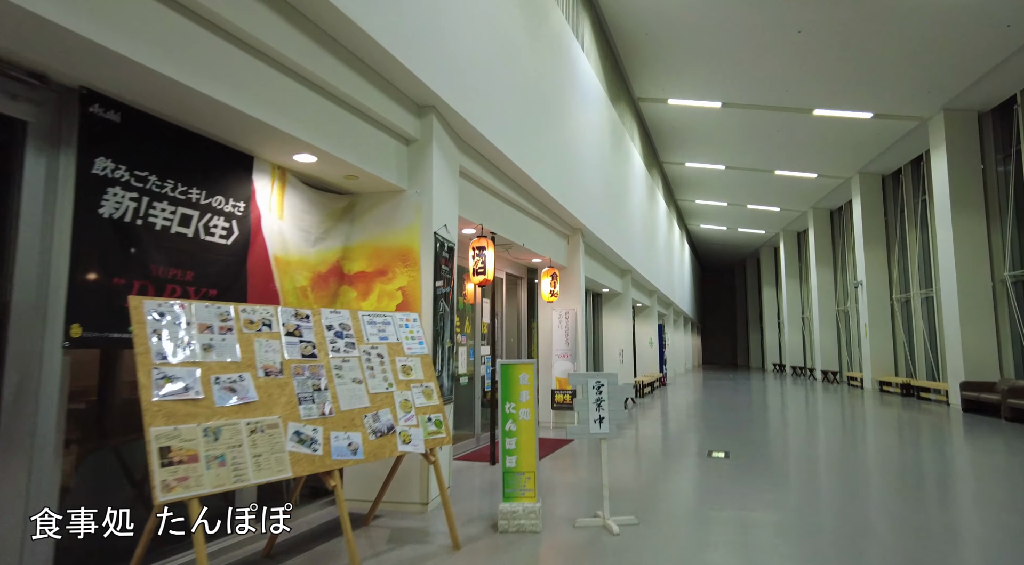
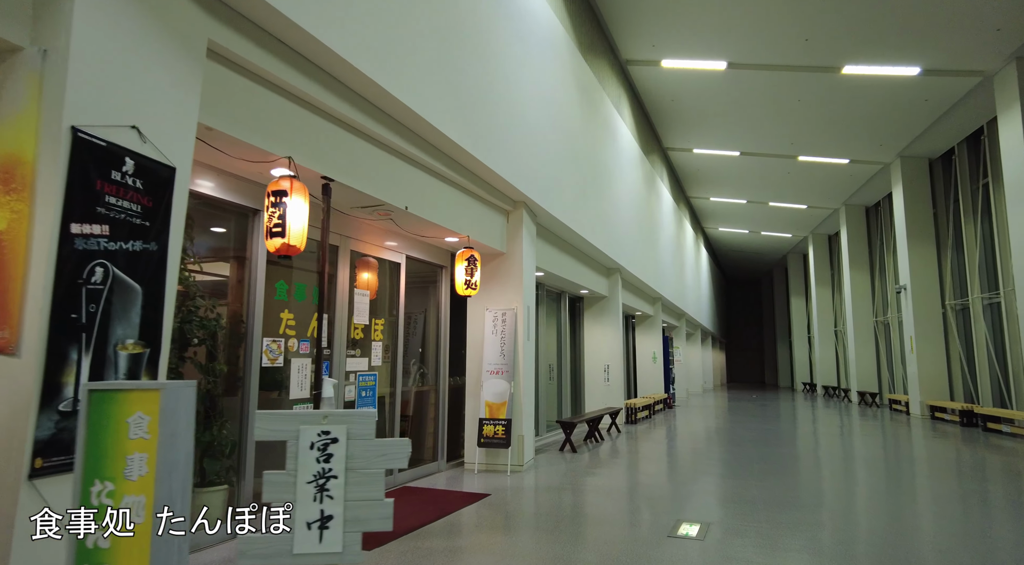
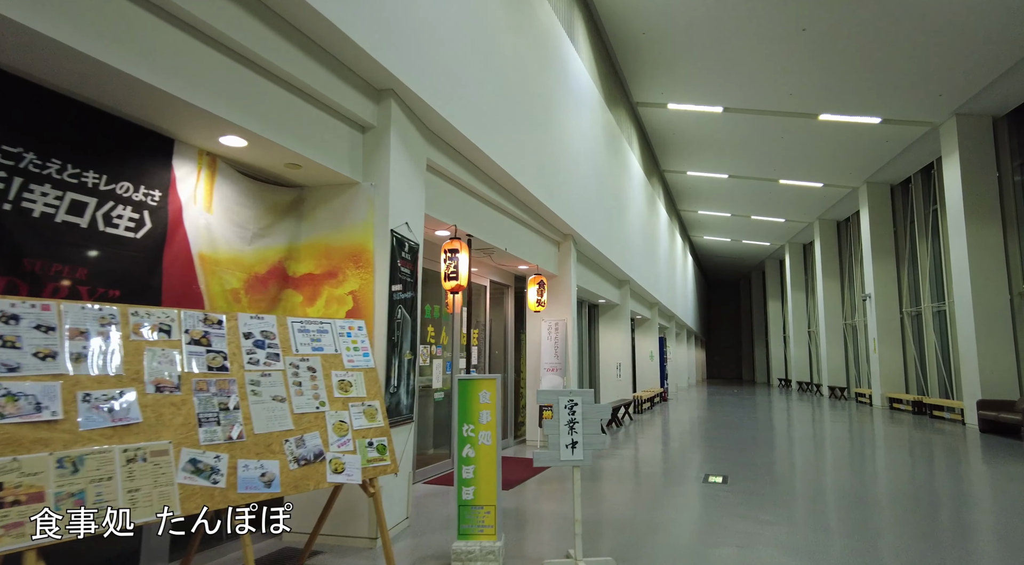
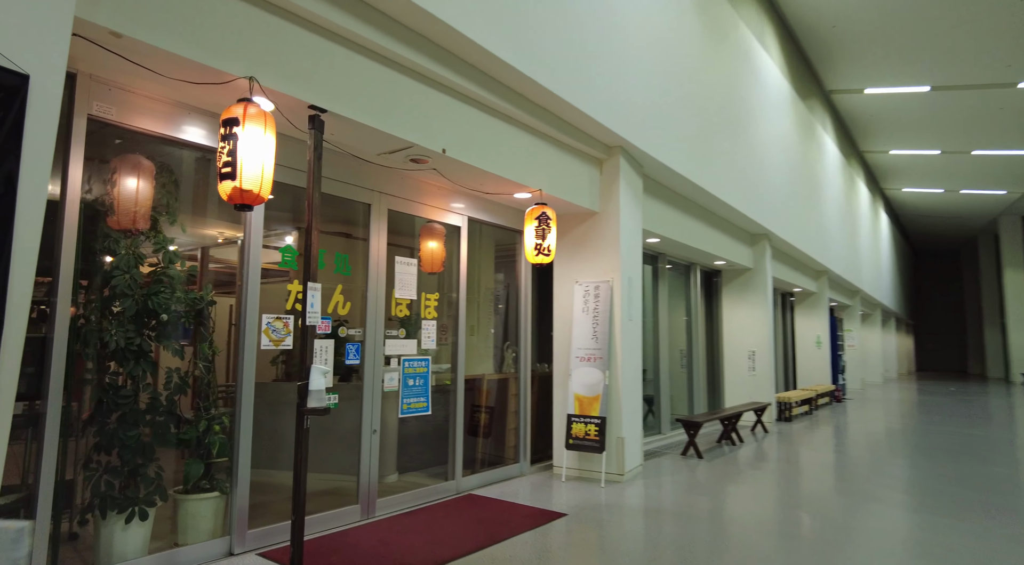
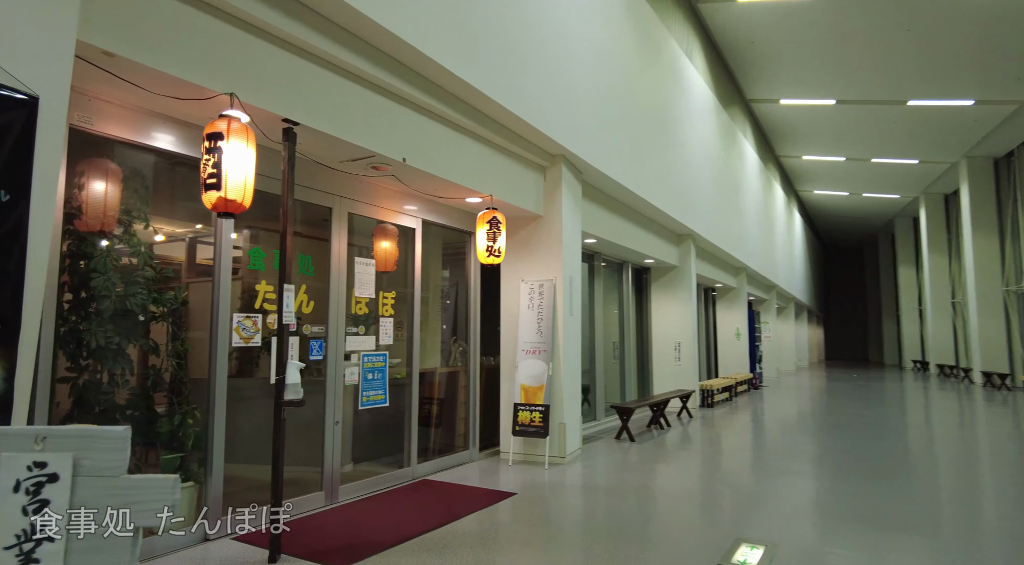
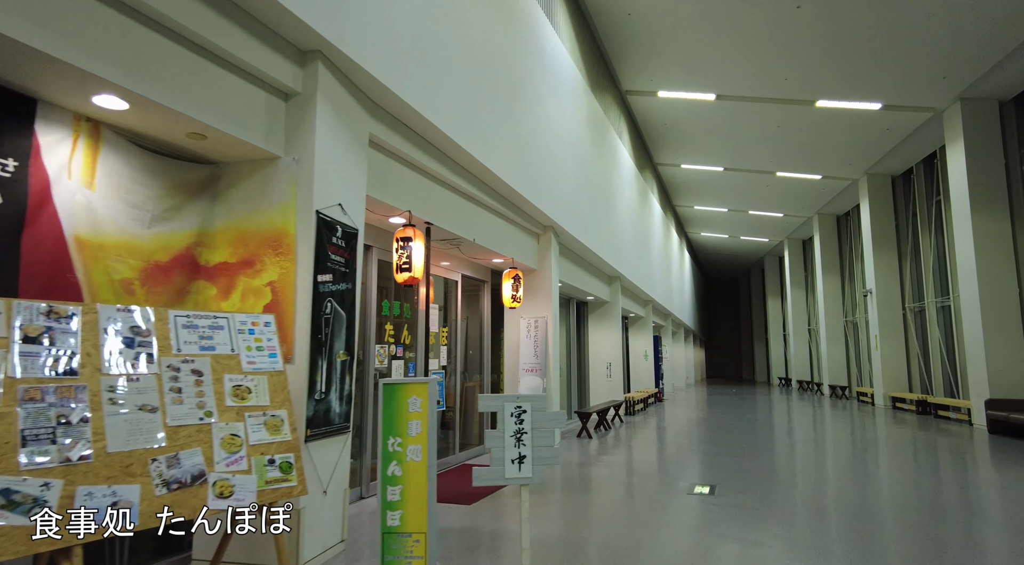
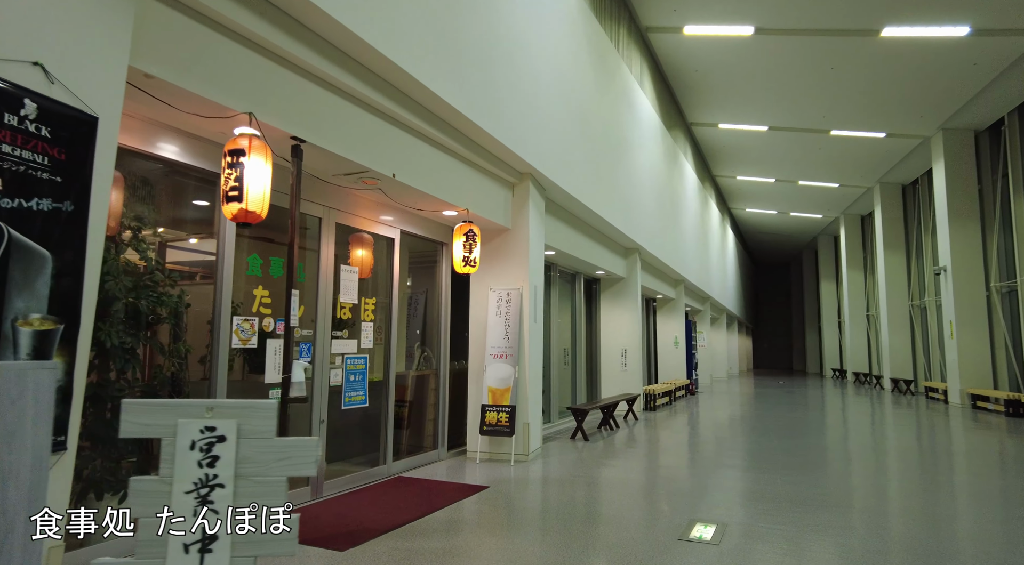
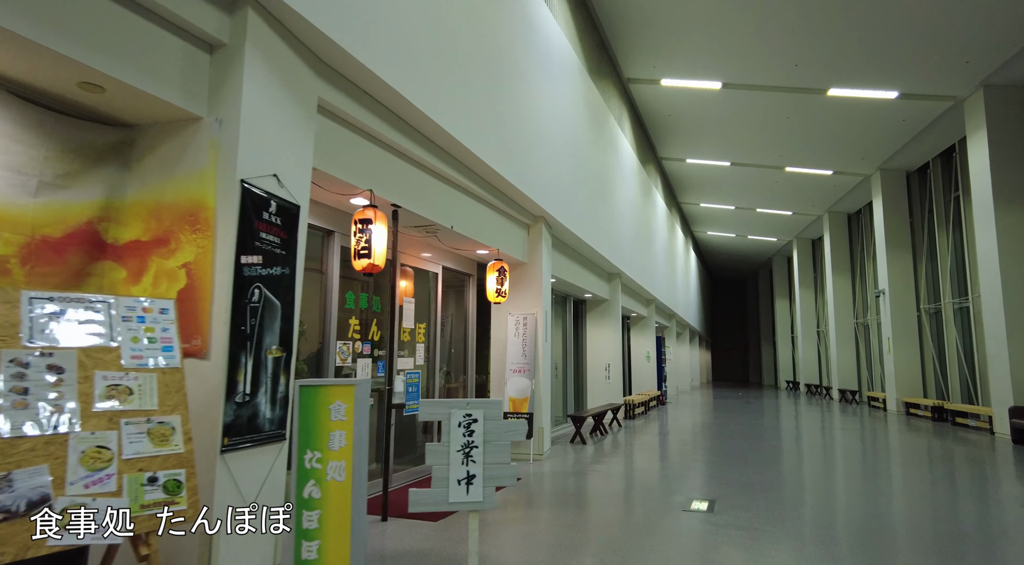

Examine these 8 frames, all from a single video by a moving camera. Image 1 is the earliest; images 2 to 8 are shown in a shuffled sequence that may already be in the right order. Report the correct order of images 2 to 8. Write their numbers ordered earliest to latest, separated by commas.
3, 6, 8, 2, 7, 5, 4
